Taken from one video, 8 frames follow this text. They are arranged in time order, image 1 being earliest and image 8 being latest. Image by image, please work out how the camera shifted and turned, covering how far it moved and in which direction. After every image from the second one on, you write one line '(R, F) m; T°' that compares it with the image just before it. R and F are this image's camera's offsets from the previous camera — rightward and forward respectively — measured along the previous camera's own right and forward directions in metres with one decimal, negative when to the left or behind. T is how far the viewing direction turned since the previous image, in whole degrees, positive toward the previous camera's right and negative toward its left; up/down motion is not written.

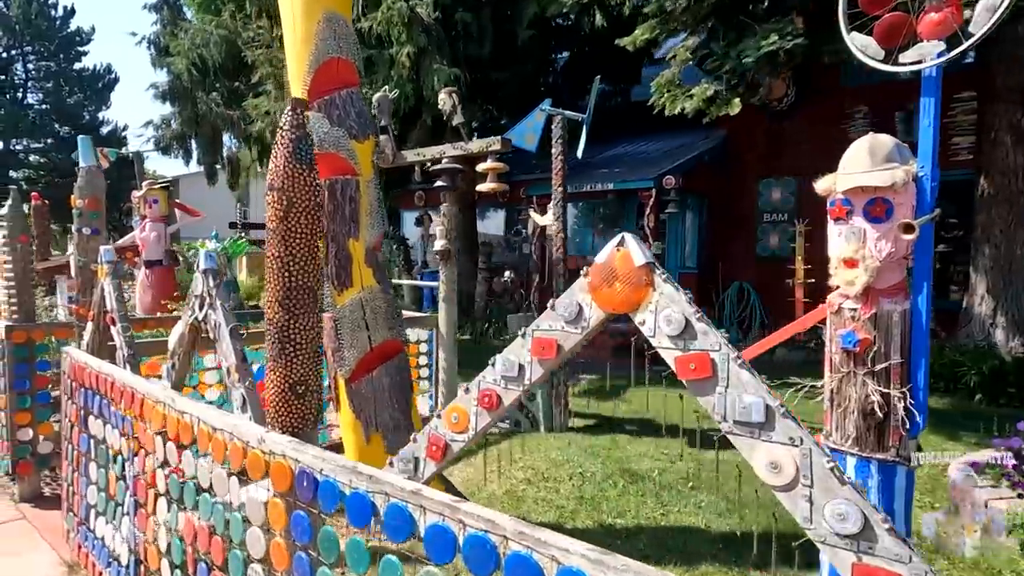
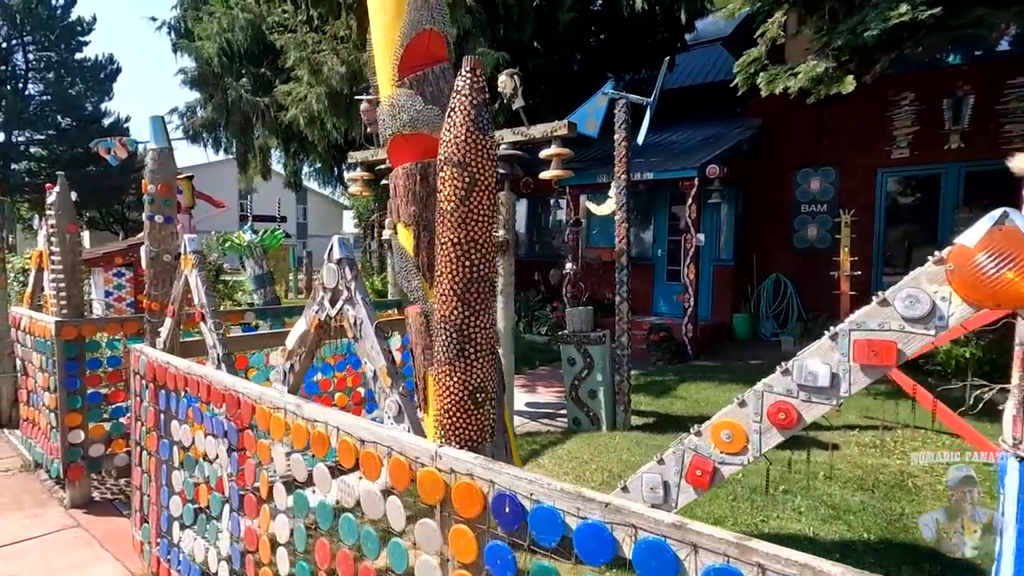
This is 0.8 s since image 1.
(-0.7, +0.3) m; 0°
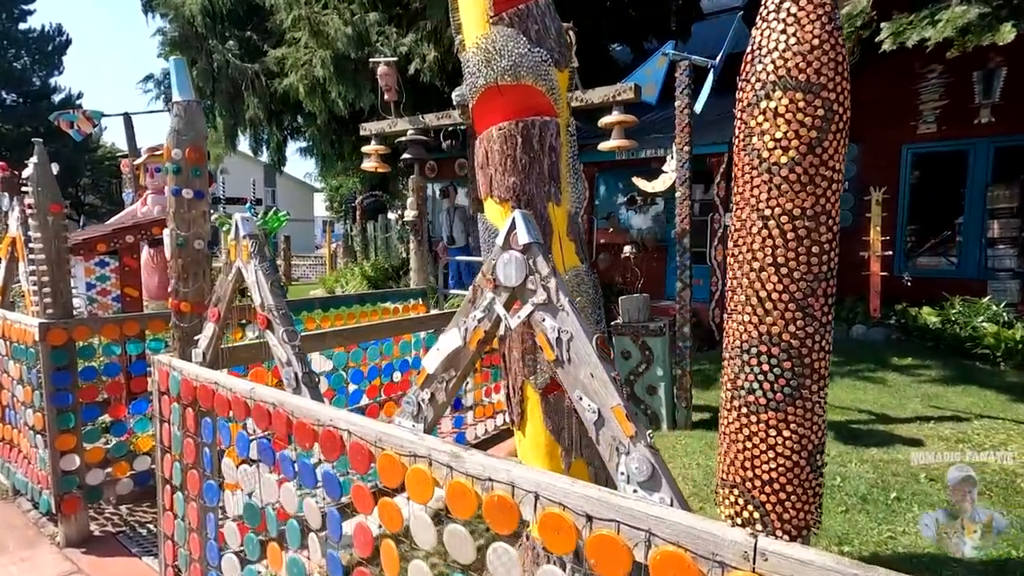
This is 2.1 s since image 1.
(-0.8, +0.7) m; +3°
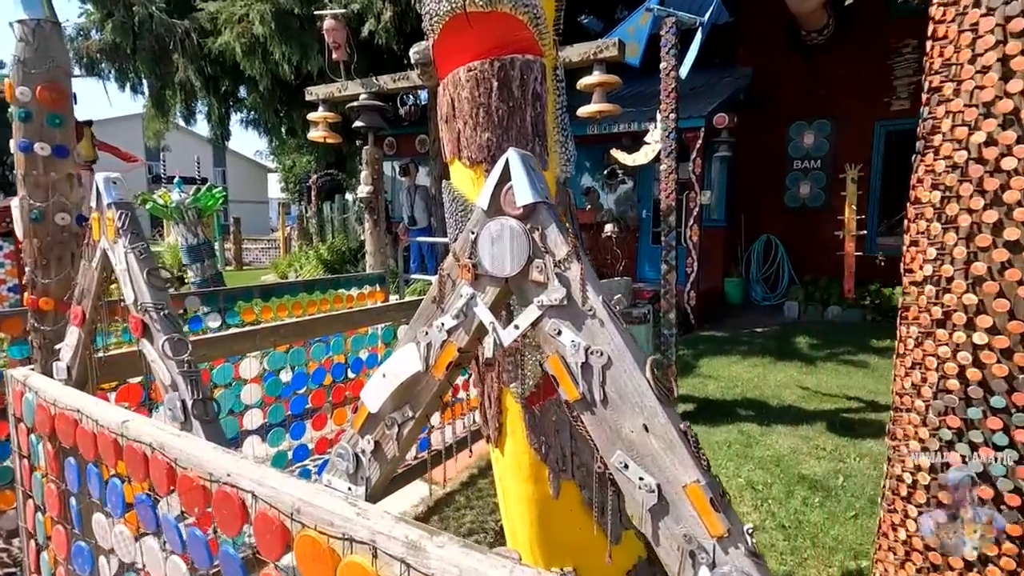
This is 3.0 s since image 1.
(0.0, +0.6) m; +4°
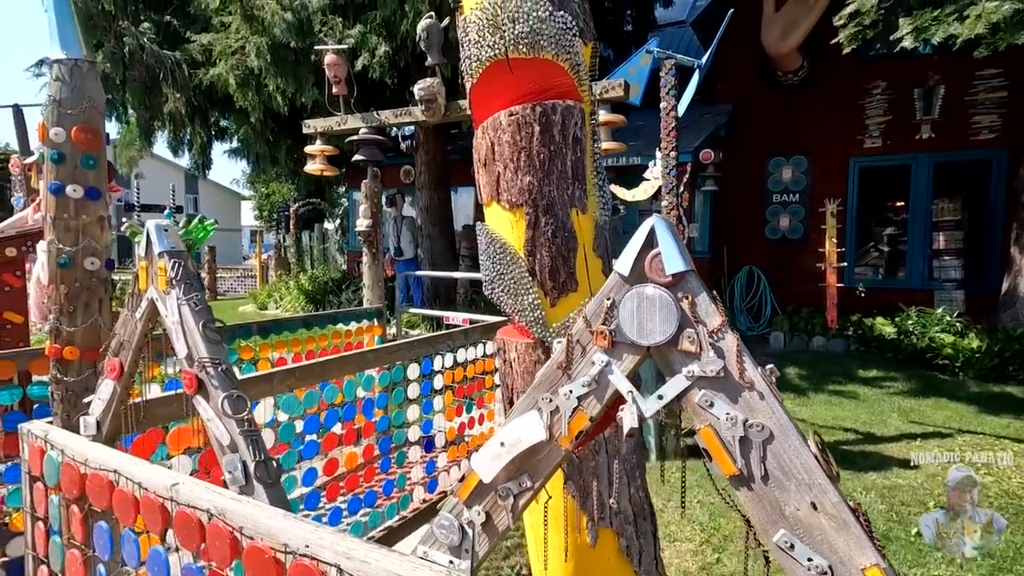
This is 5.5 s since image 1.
(-0.3, 0.0) m; +3°
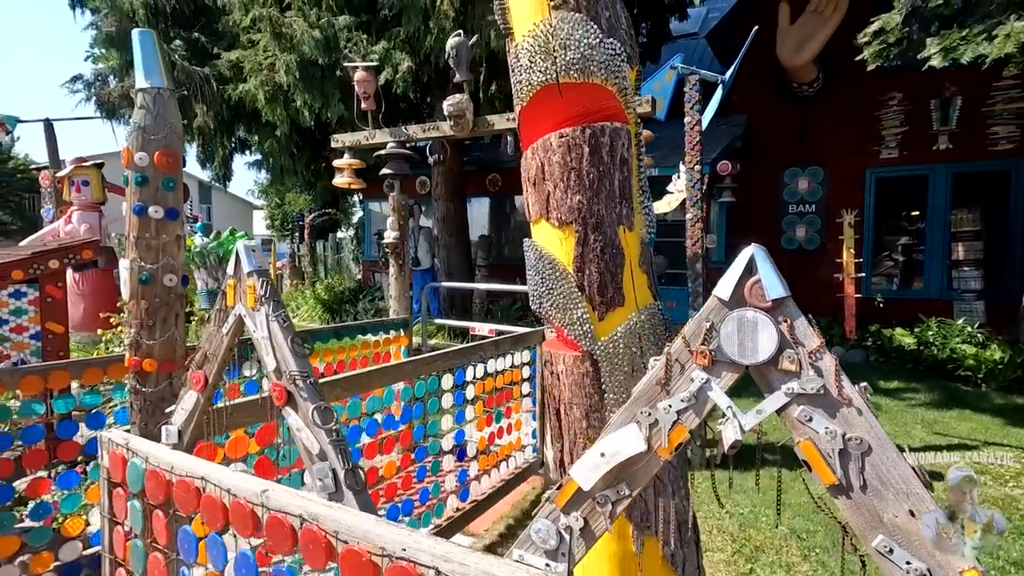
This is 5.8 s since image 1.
(-0.2, -0.1) m; -1°
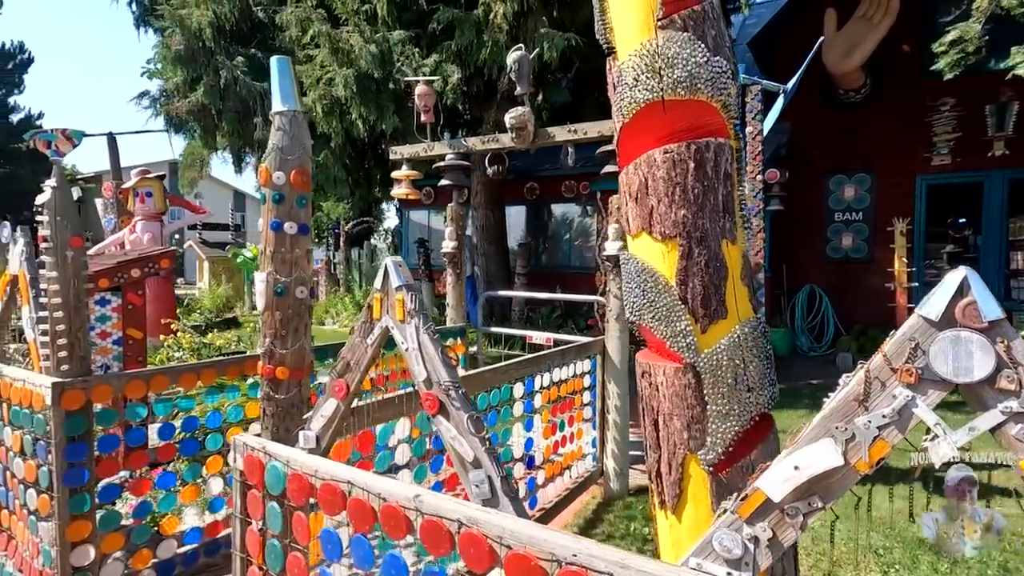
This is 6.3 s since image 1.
(-0.4, -0.1) m; -2°
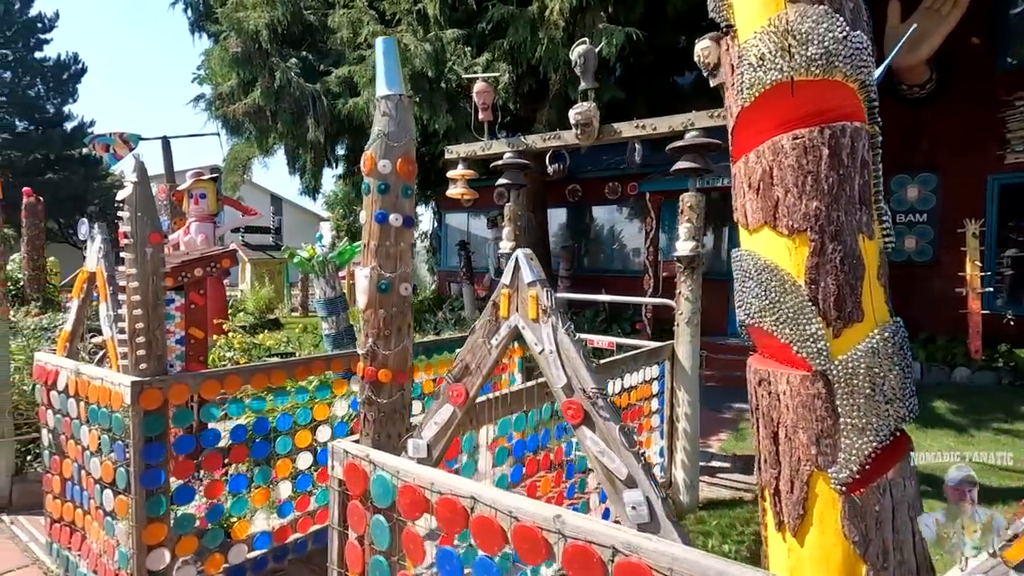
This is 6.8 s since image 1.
(-0.3, +0.2) m; -3°
